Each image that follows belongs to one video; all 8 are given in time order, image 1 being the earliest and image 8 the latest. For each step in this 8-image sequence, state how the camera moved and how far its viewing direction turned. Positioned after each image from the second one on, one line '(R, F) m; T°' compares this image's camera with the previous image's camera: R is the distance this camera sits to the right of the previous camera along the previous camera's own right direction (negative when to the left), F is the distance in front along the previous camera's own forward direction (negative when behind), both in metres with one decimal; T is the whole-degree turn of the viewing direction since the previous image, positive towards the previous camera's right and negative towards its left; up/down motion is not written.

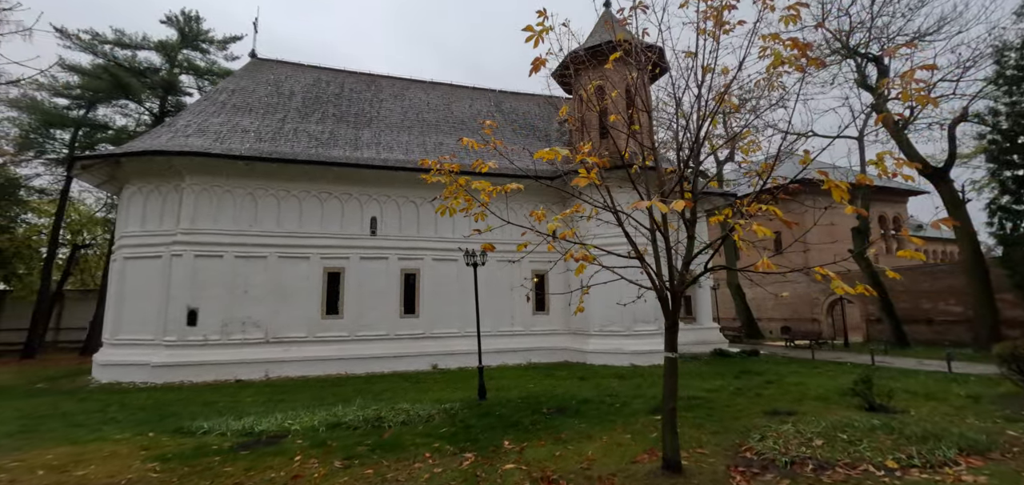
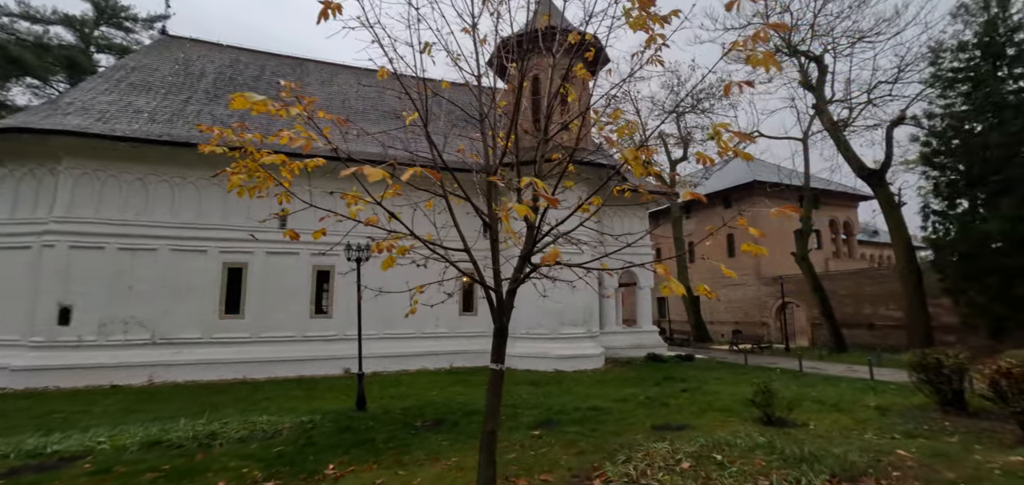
(+1.7, +1.0) m; +3°
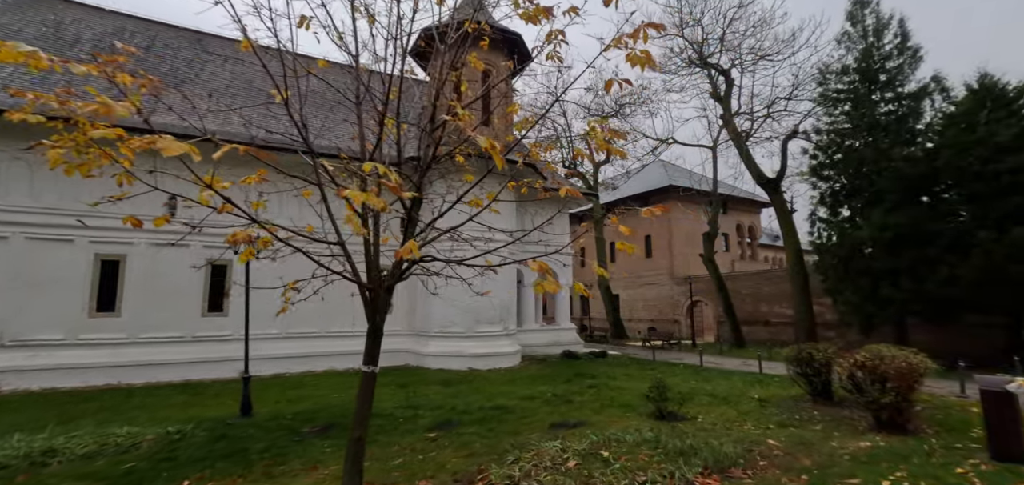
(+0.5, +0.2) m; +8°
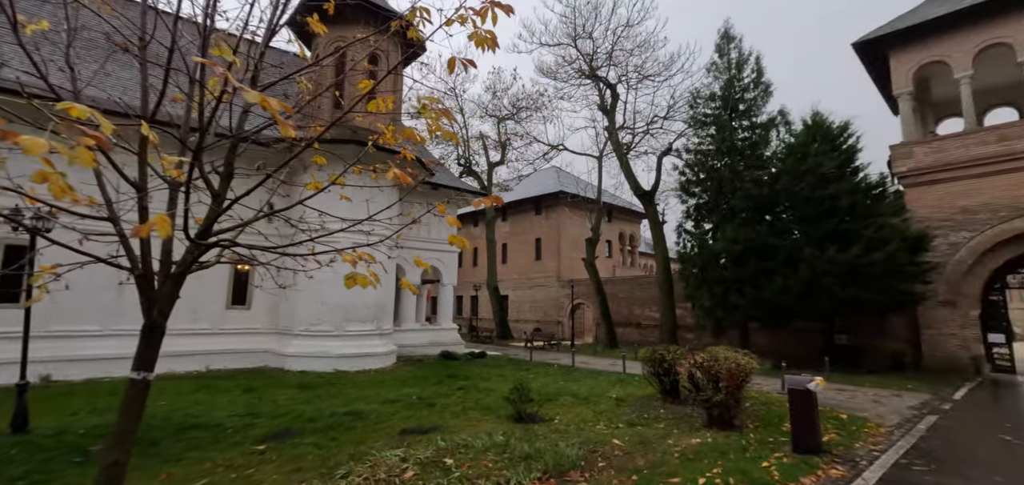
(+0.5, +0.3) m; +12°
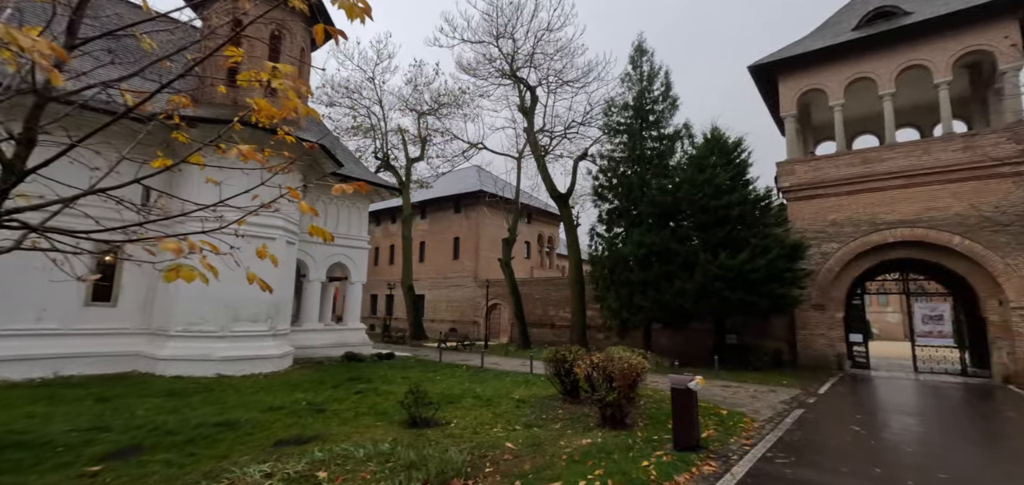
(+0.3, +0.1) m; +9°
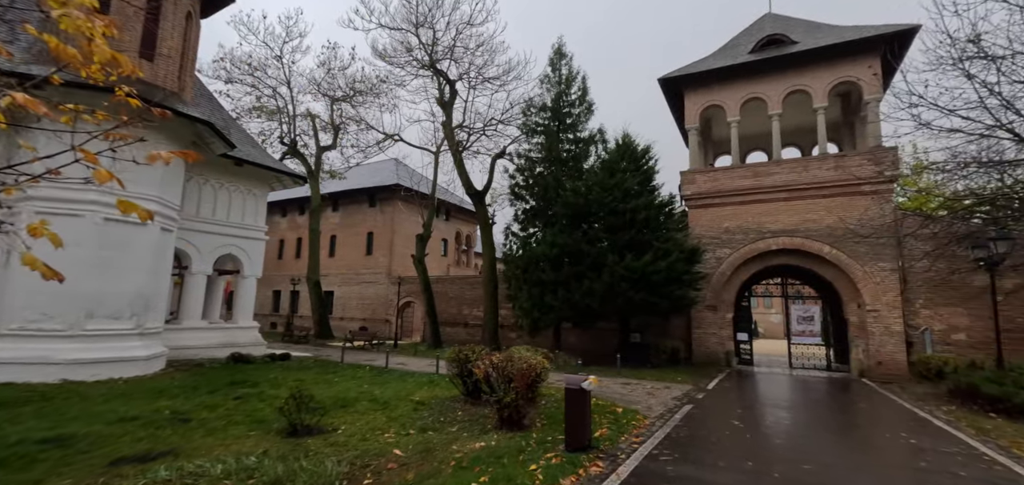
(+0.2, +0.2) m; +9°
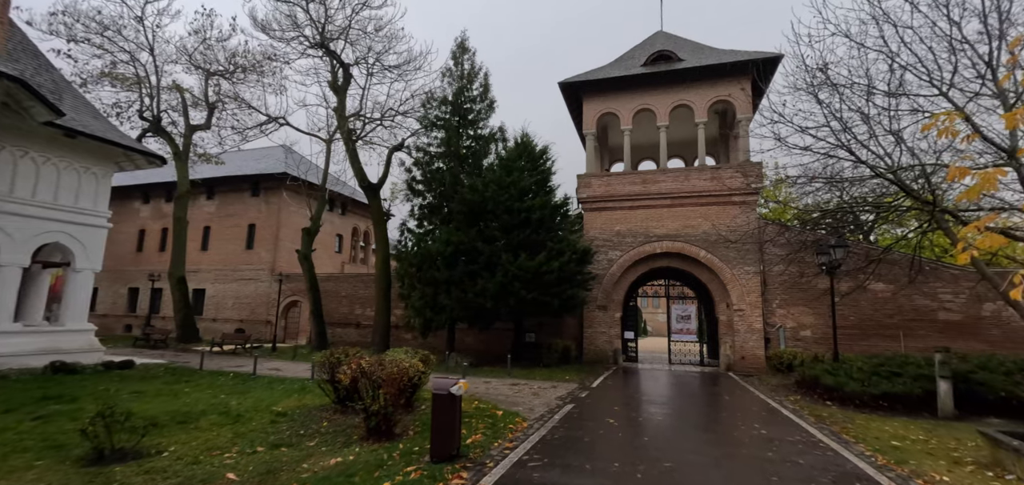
(+0.4, +0.3) m; +11°
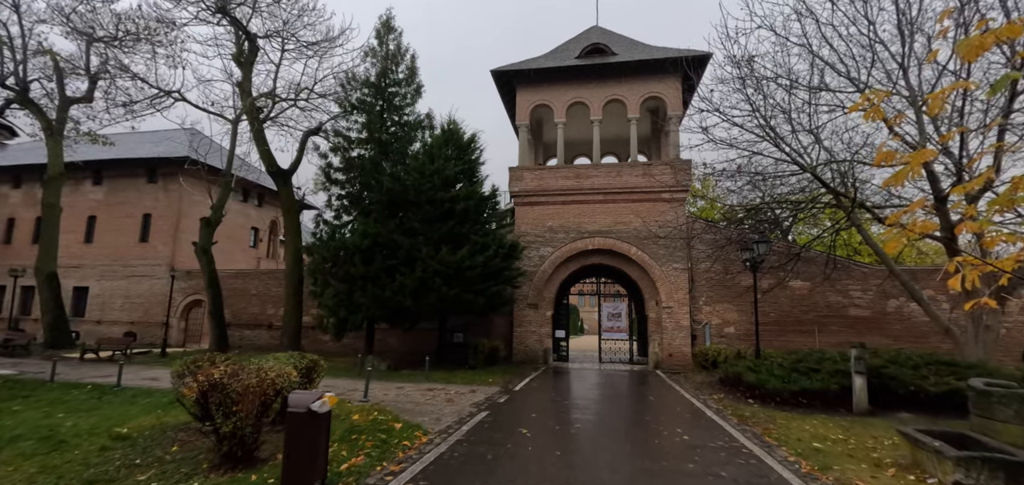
(+0.5, +1.0) m; +7°
